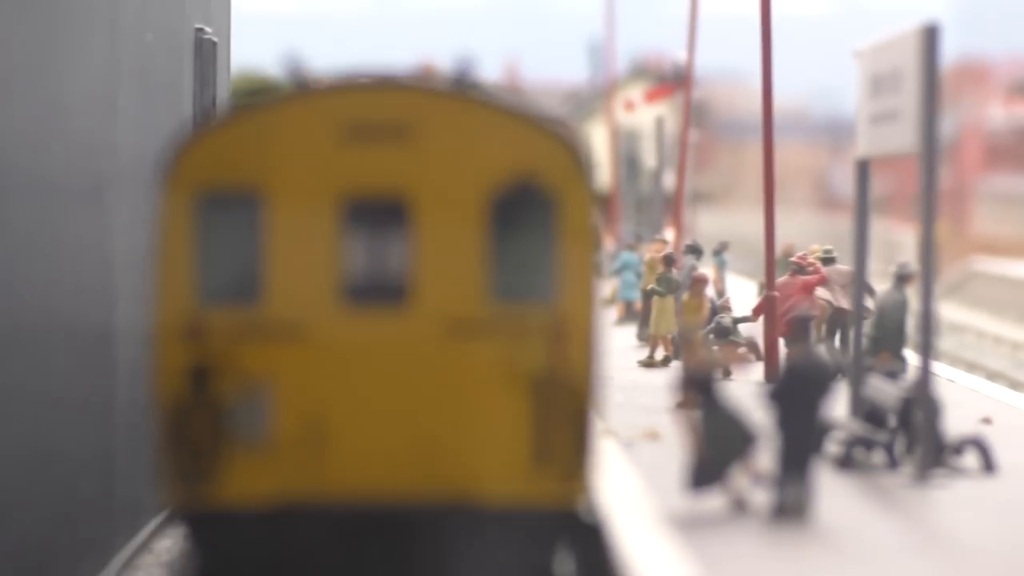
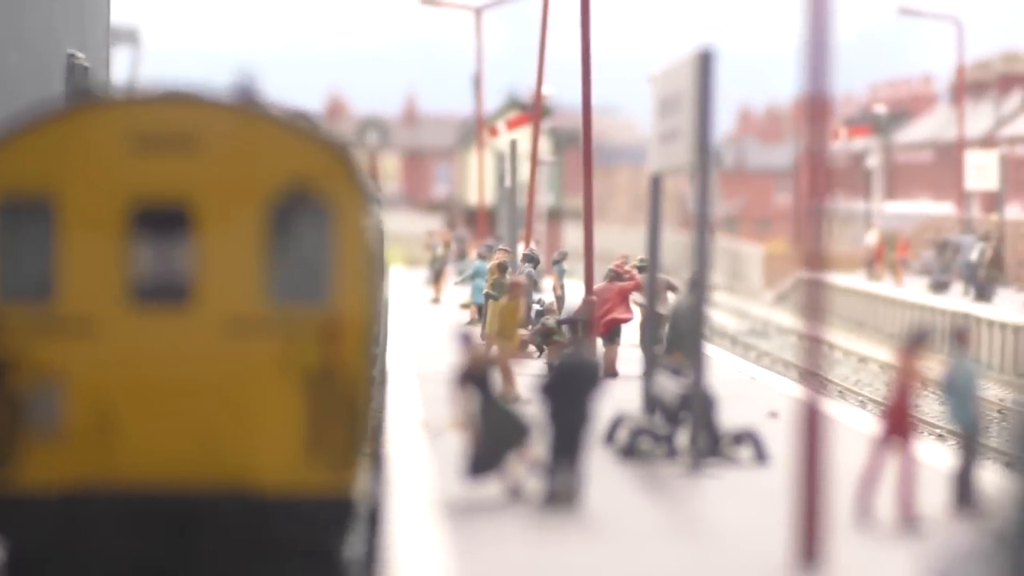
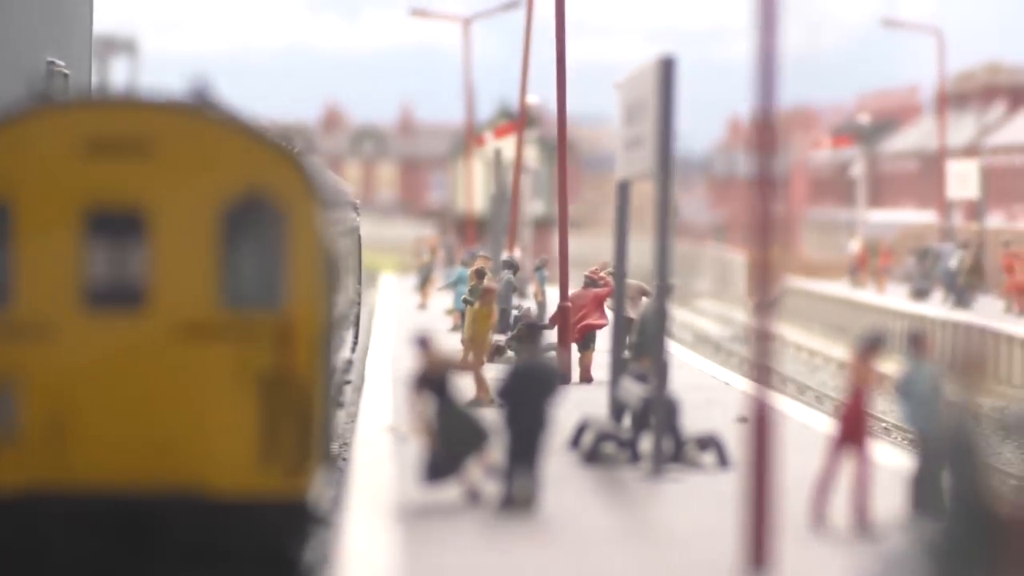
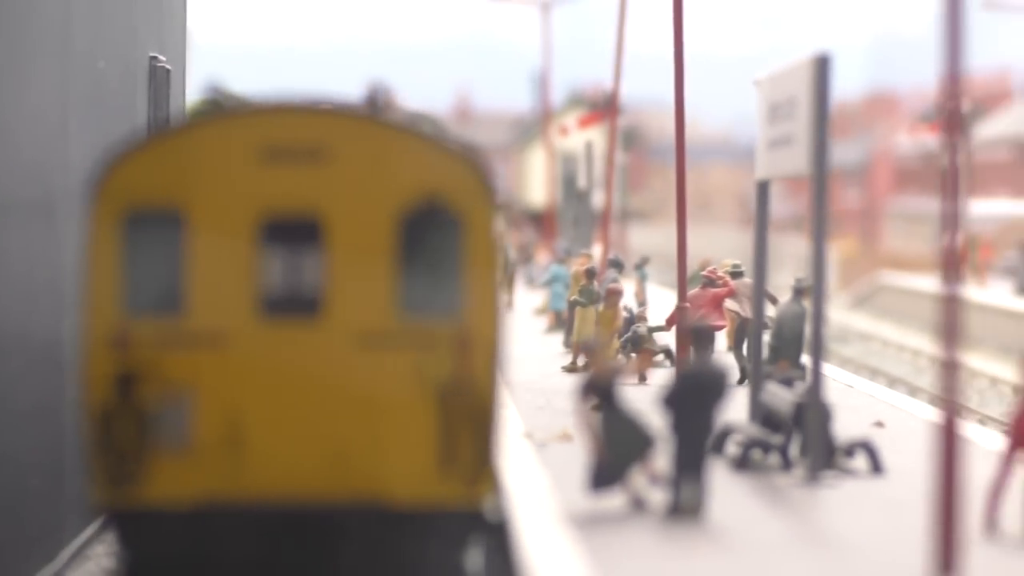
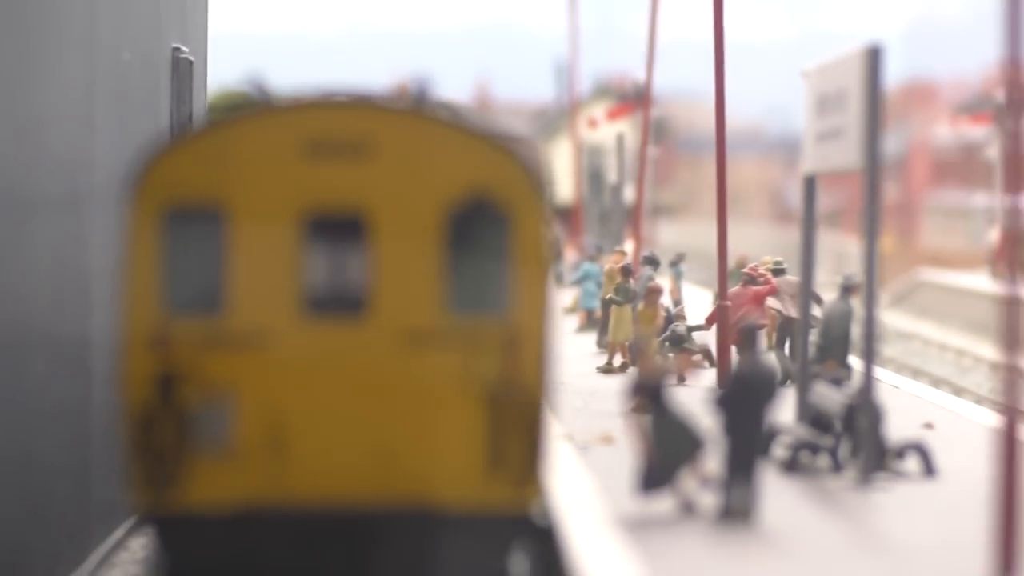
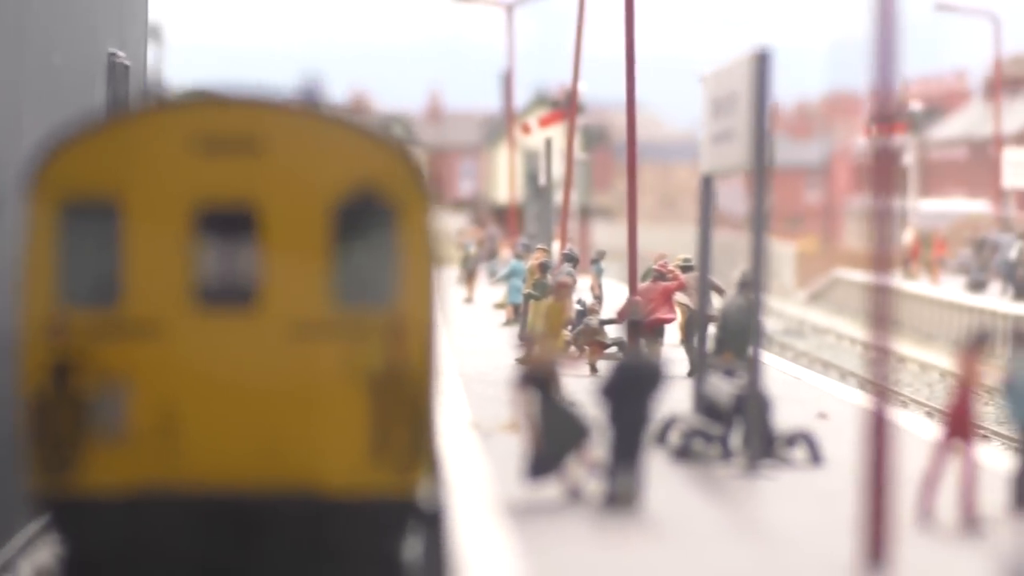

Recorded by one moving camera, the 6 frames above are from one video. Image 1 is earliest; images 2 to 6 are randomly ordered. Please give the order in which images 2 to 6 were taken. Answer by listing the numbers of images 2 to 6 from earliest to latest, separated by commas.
5, 4, 6, 2, 3
